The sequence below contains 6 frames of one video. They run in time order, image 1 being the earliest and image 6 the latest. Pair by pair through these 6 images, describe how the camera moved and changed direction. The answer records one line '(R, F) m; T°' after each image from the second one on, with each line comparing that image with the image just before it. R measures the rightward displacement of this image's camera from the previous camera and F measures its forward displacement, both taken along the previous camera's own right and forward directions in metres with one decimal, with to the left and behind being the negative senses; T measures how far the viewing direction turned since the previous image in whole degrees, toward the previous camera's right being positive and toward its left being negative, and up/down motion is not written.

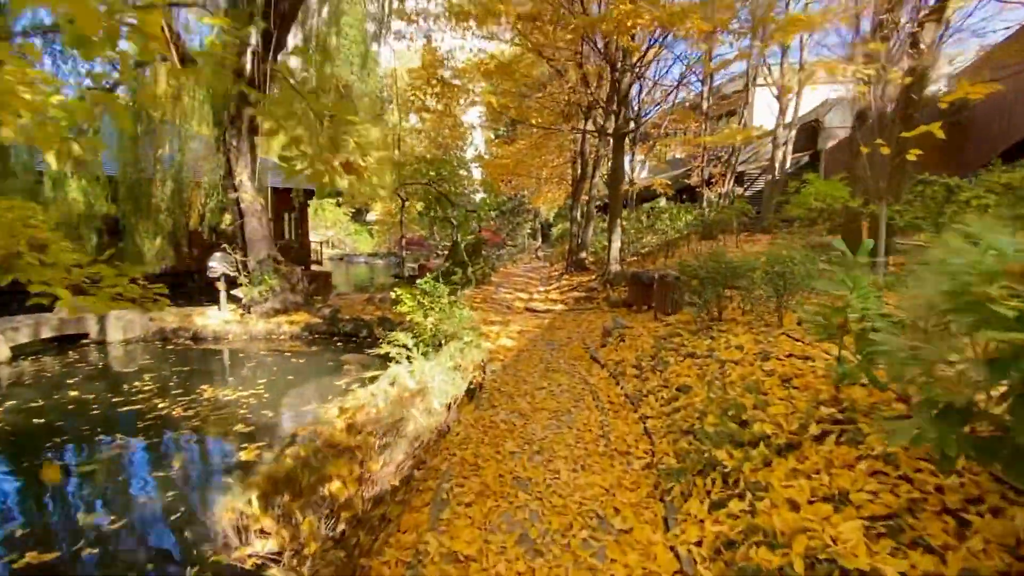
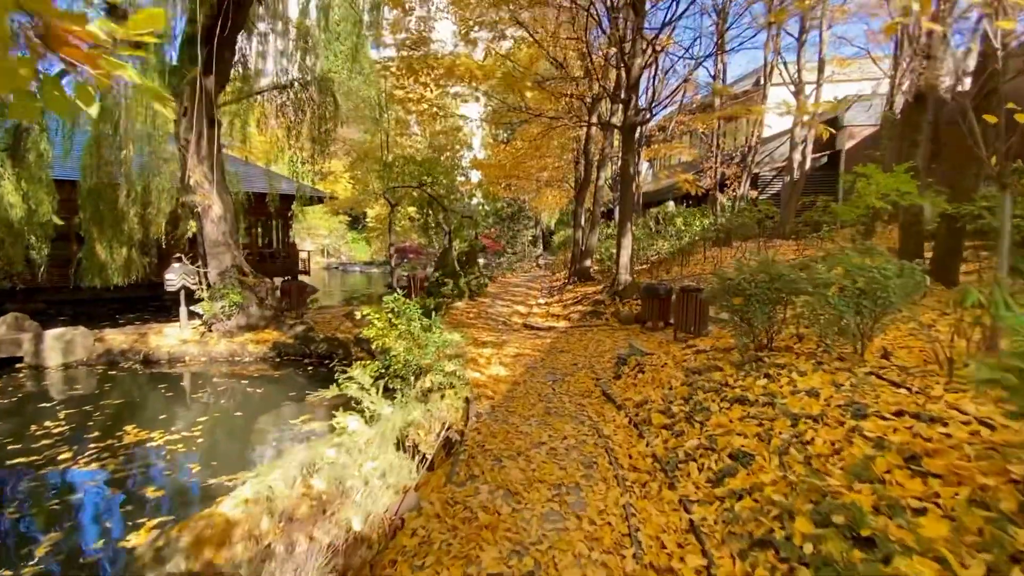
(+0.1, +1.2) m; 0°
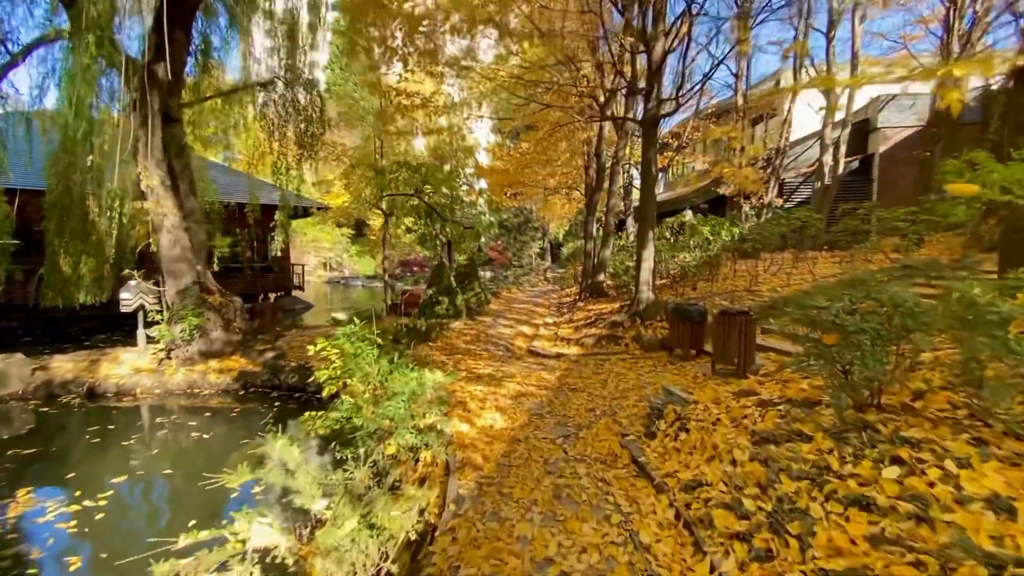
(+0.1, +1.2) m; -1°
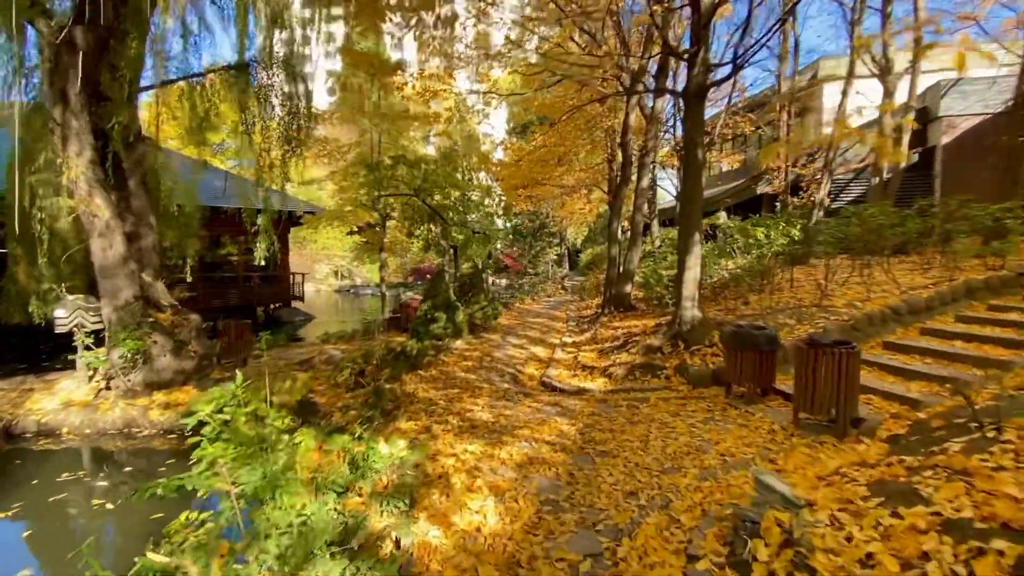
(+0.1, +1.4) m; -2°
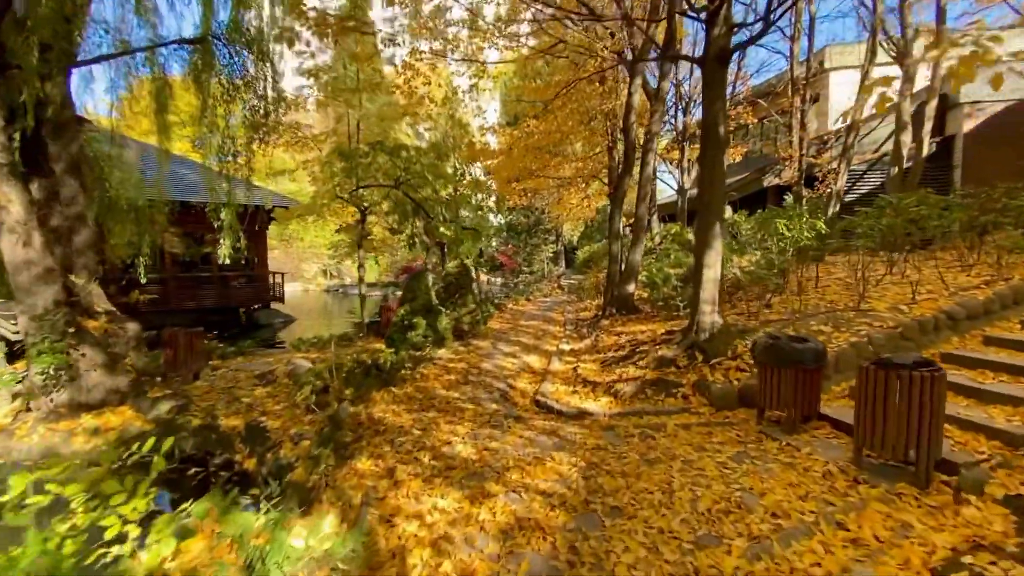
(+0.1, +0.9) m; 0°
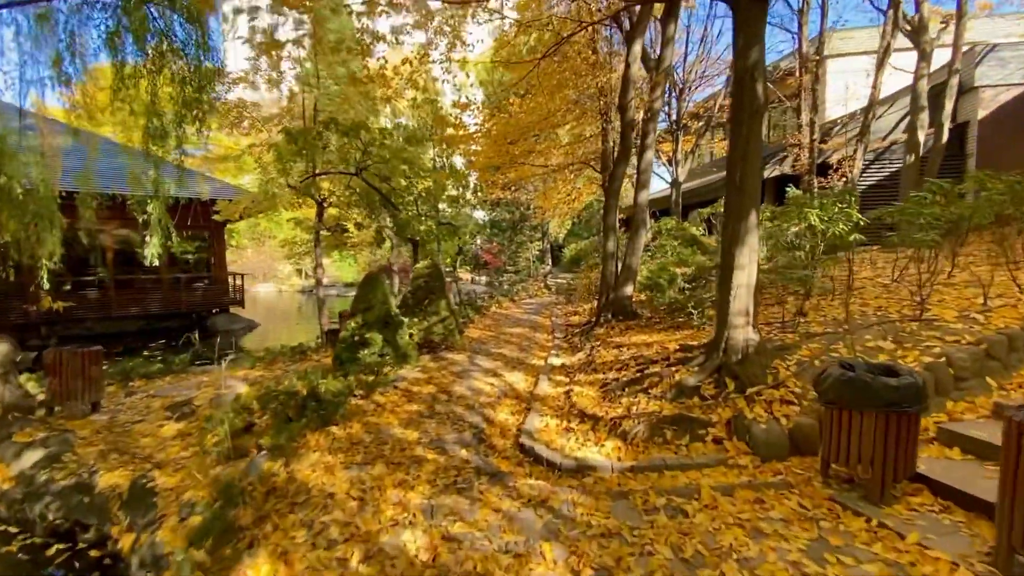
(+0.1, +1.2) m; +2°
